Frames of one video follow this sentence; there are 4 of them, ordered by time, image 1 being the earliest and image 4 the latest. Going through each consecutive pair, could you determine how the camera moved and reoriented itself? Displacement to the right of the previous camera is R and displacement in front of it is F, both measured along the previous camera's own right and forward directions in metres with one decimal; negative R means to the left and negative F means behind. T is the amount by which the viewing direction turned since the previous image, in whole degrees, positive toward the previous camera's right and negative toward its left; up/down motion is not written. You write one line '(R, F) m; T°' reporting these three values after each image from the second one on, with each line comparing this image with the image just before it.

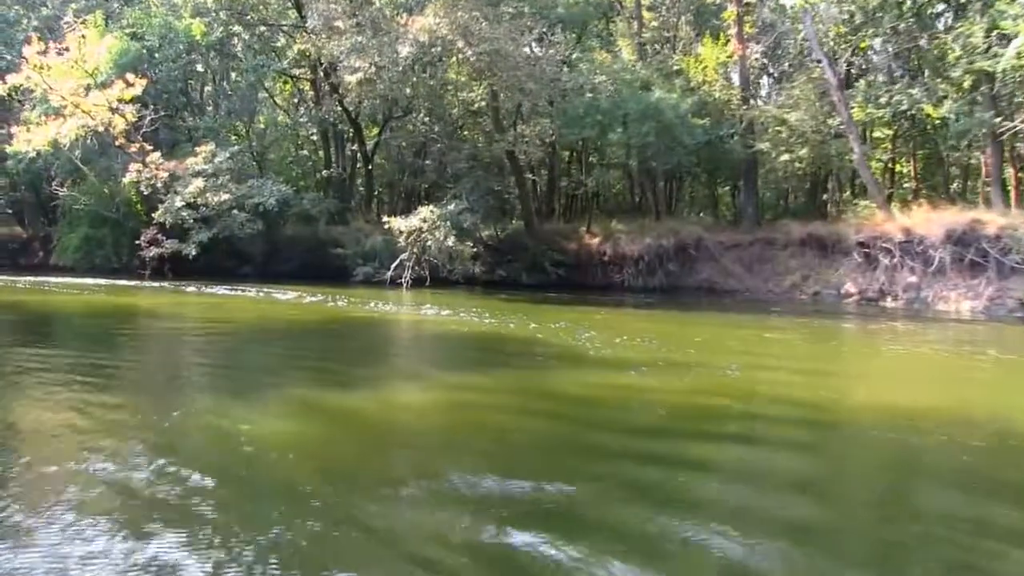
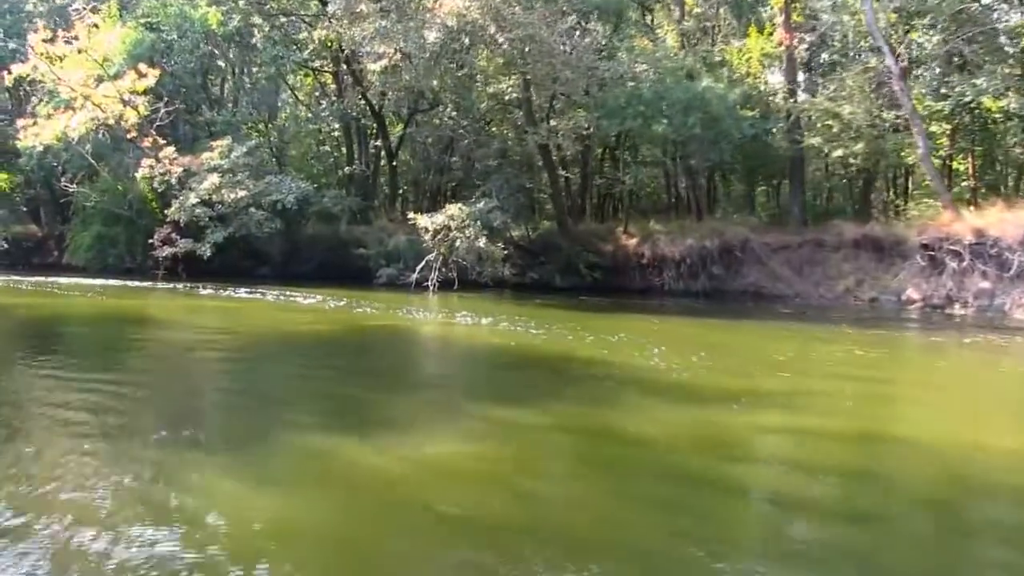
(-0.2, +1.6) m; -1°
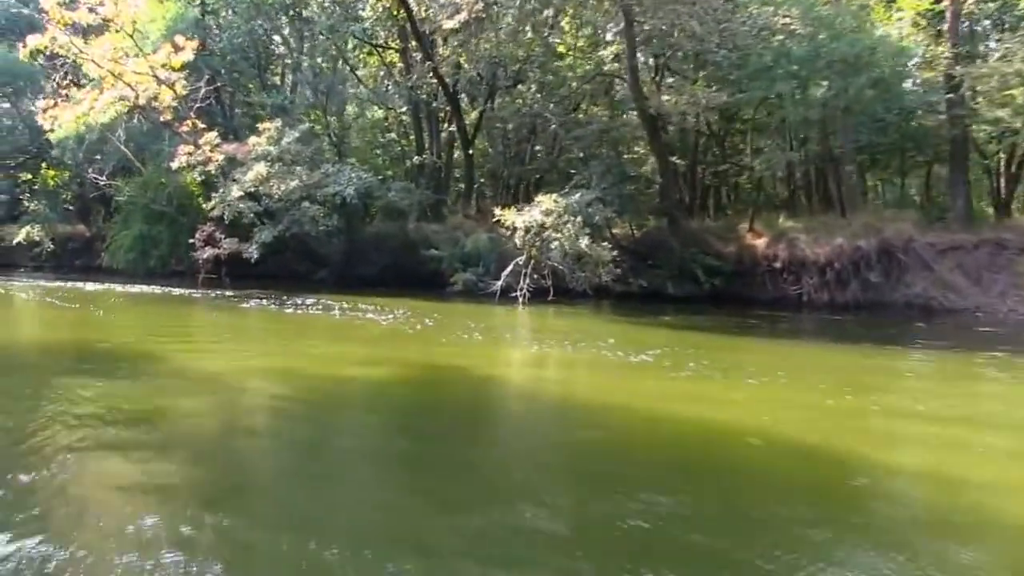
(-0.7, +4.6) m; -3°
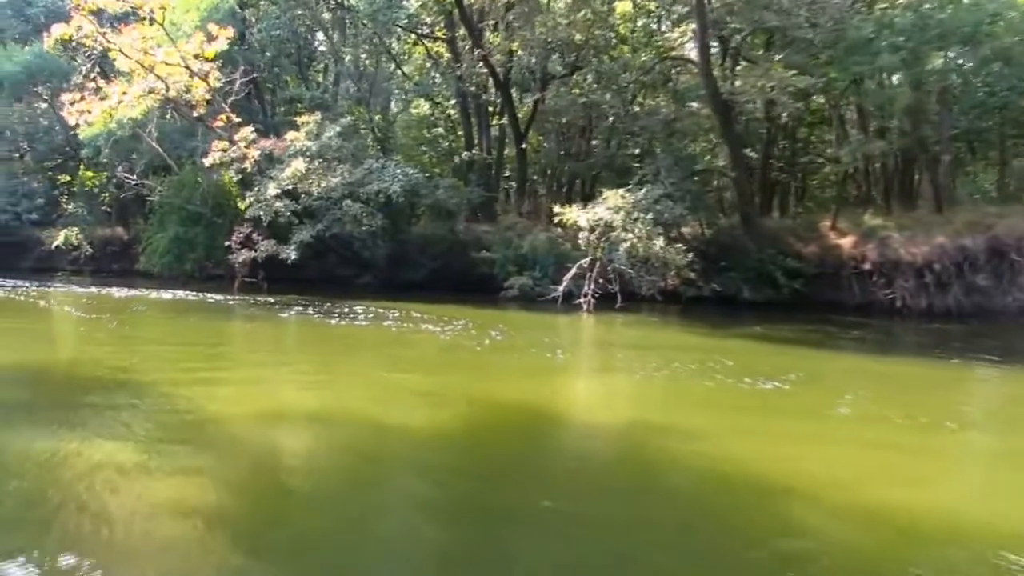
(-0.3, +1.9) m; -2°
